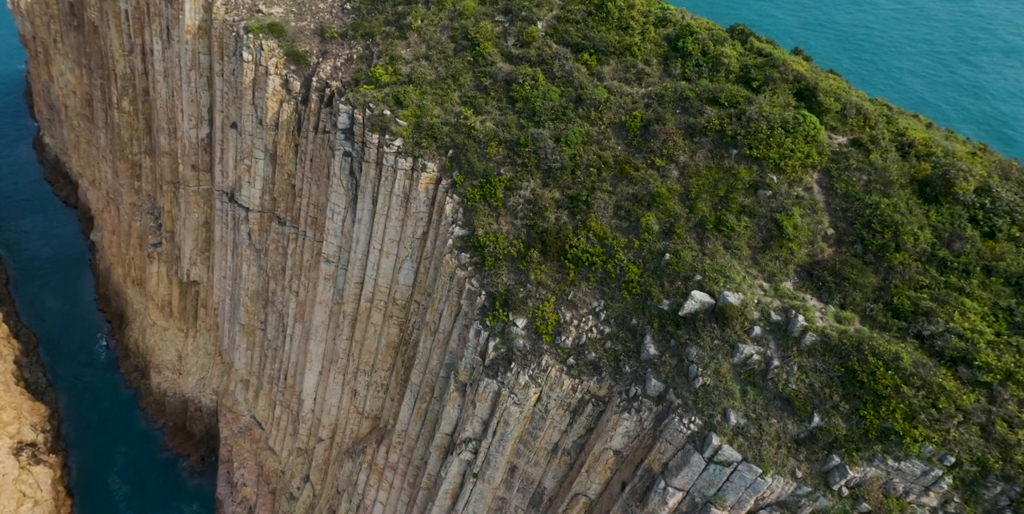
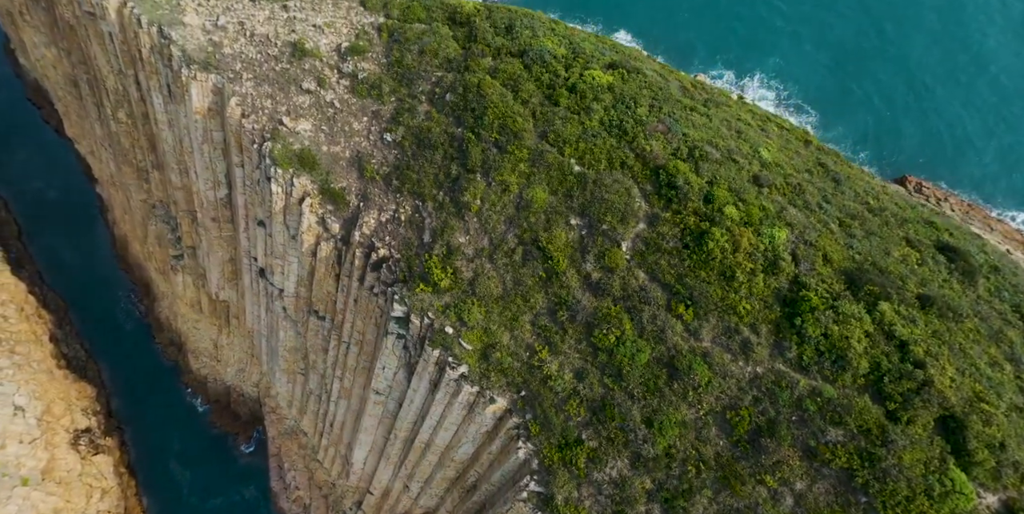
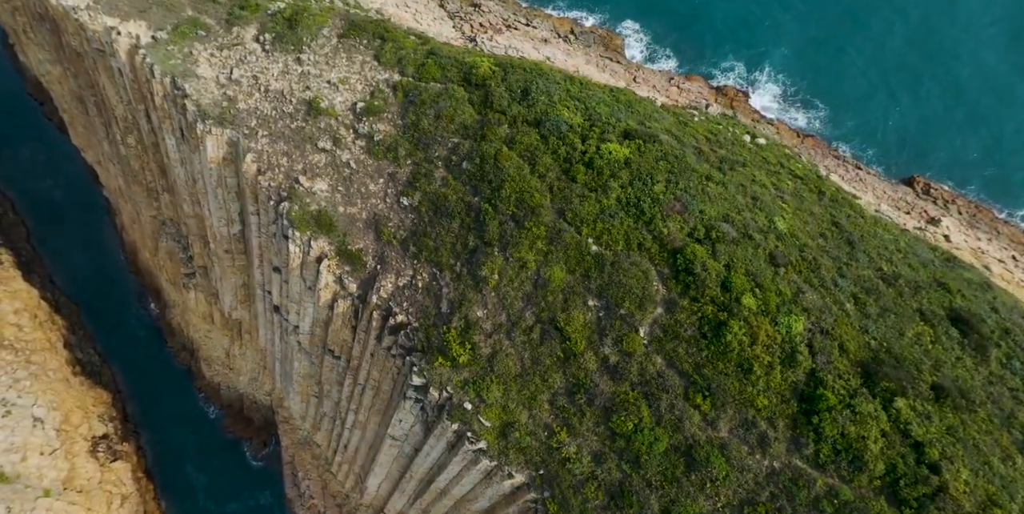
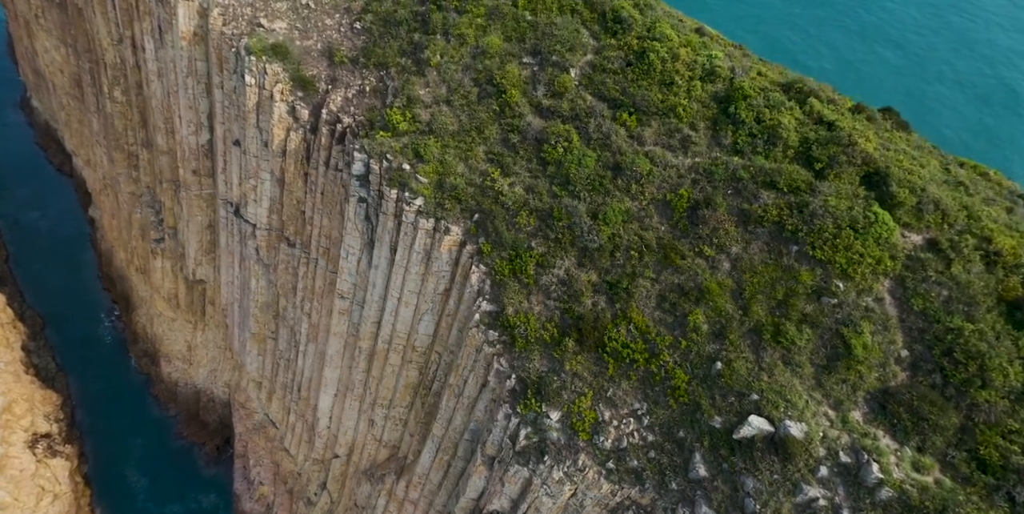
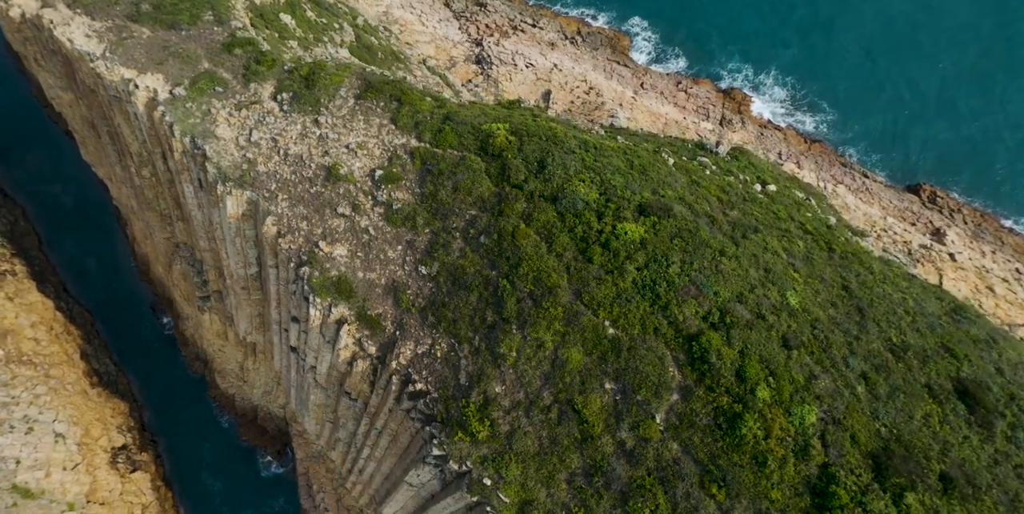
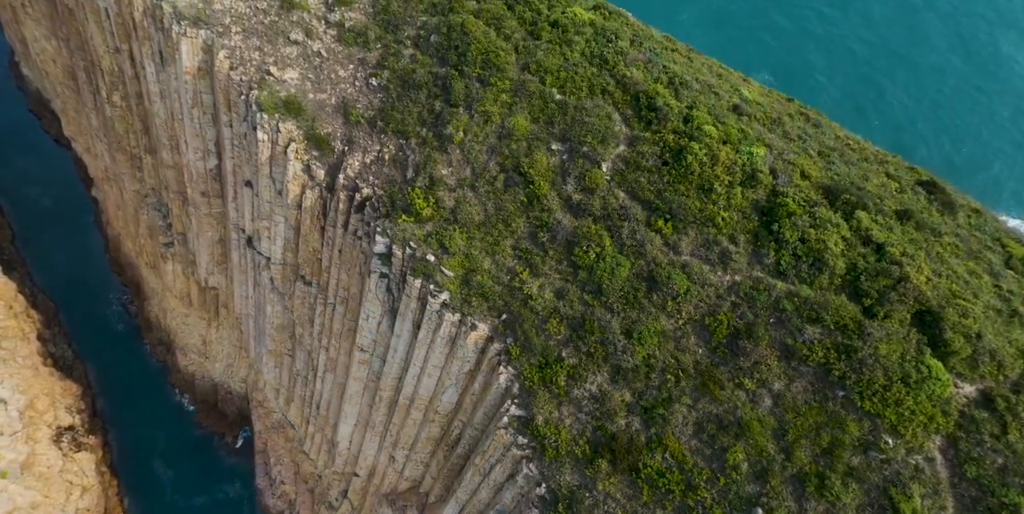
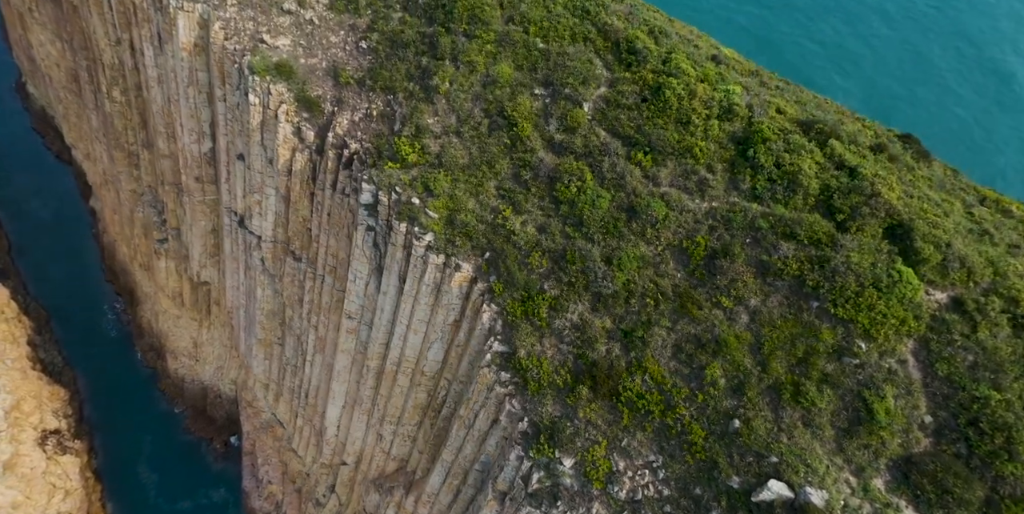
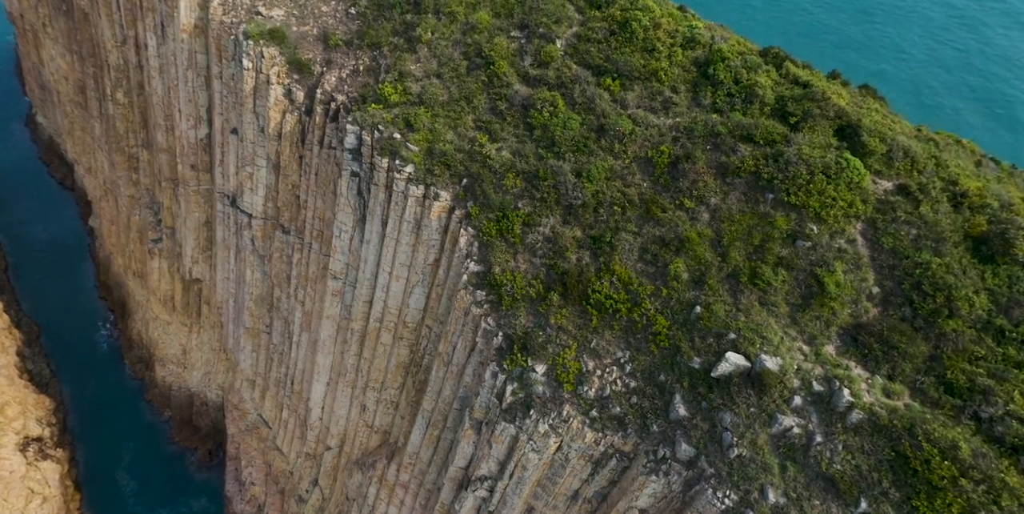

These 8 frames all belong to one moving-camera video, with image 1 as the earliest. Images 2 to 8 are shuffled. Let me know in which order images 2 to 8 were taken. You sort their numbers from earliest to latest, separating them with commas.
8, 4, 7, 6, 2, 3, 5
